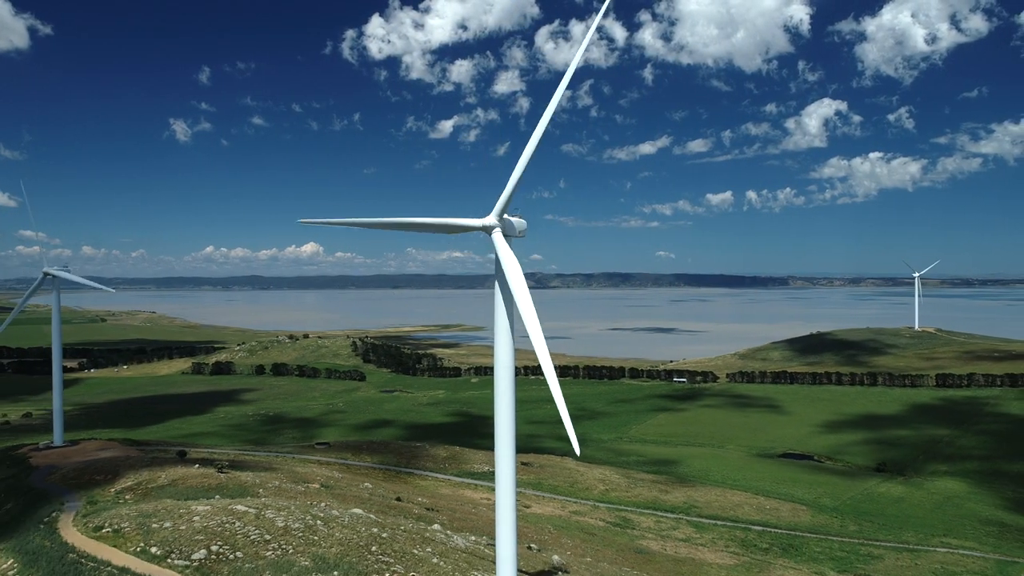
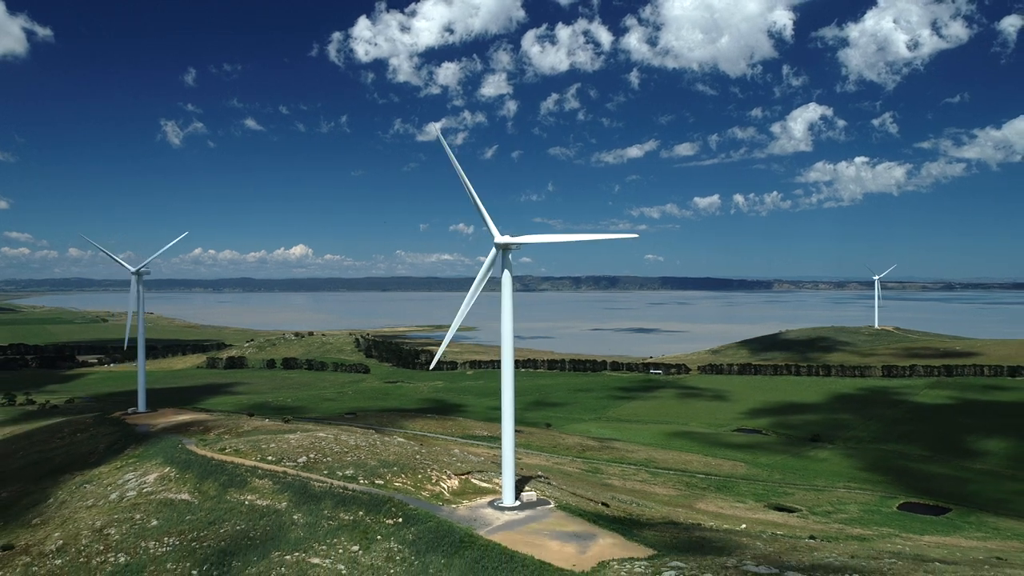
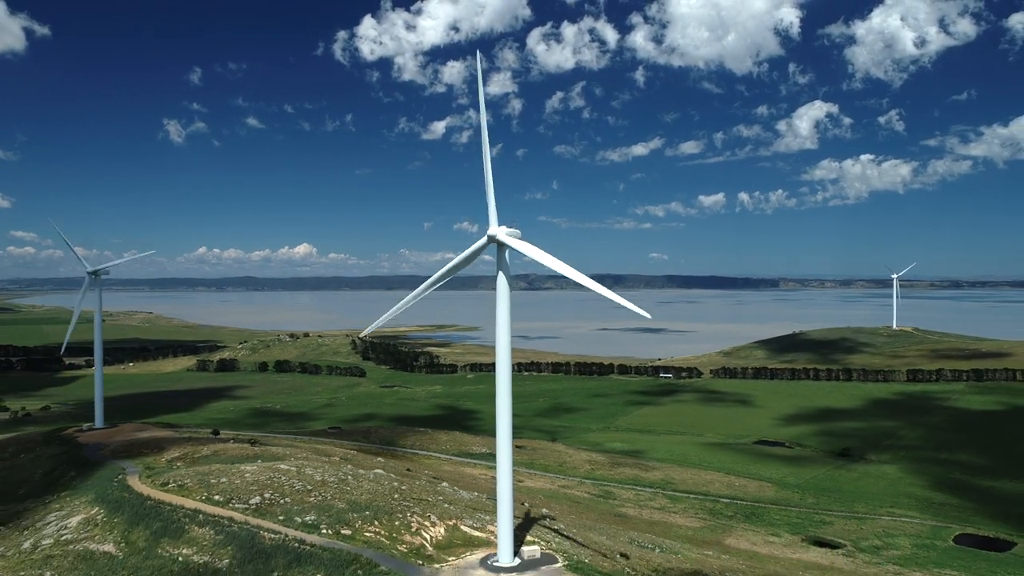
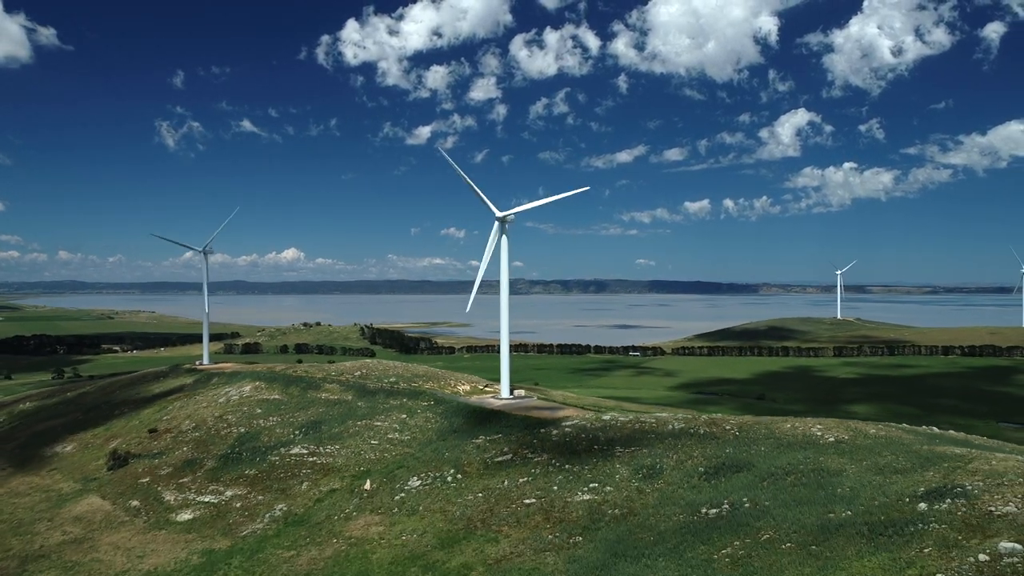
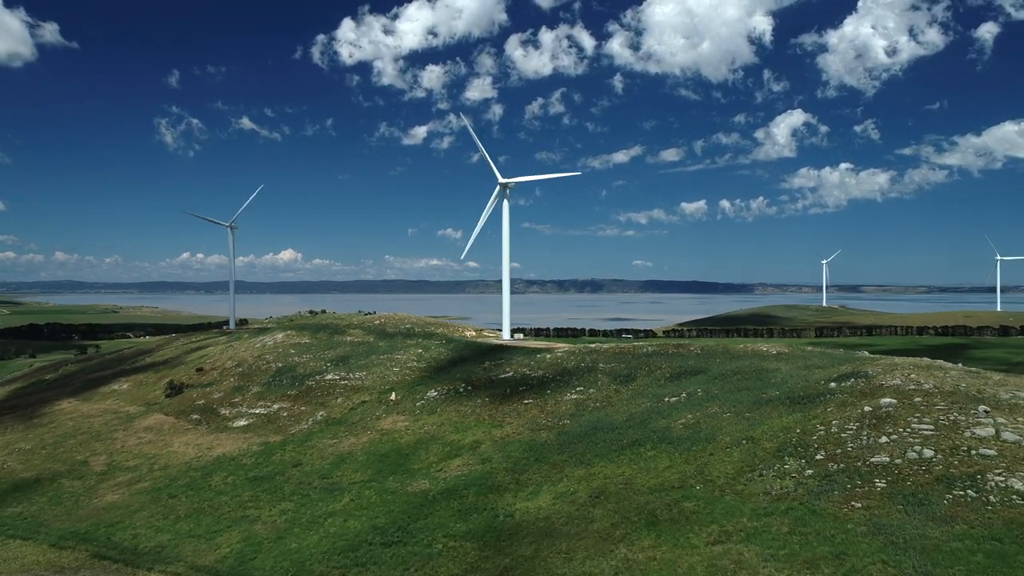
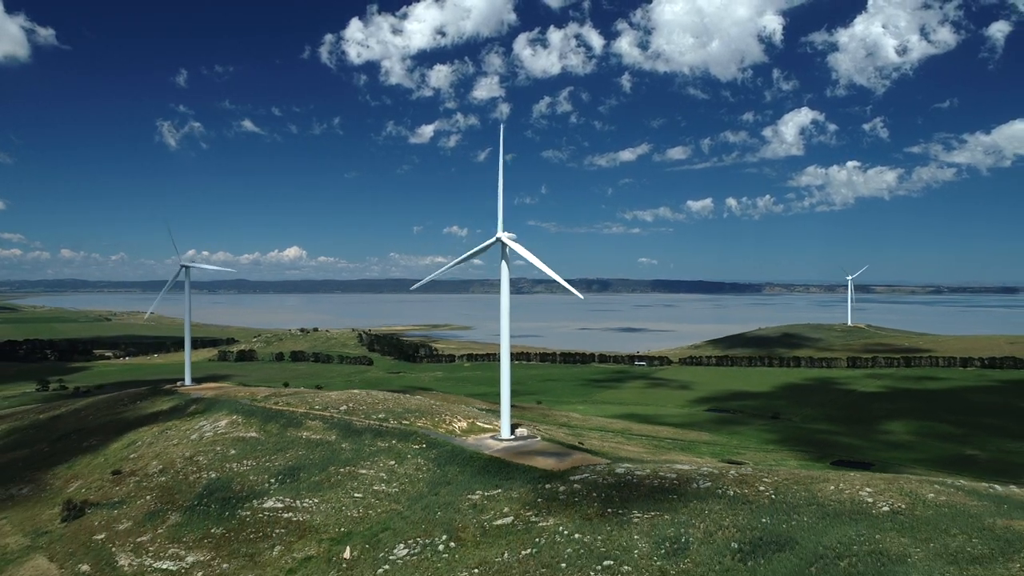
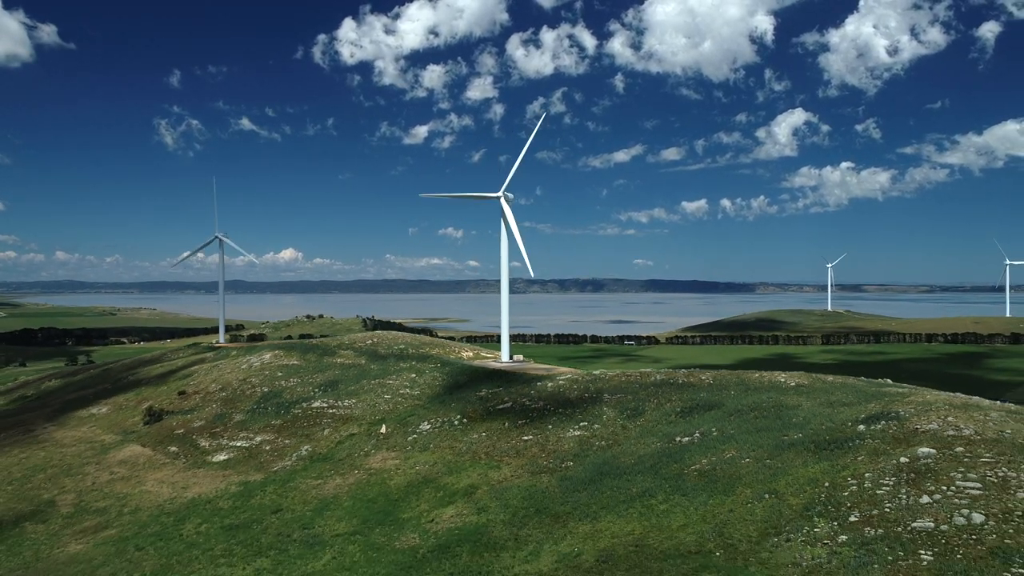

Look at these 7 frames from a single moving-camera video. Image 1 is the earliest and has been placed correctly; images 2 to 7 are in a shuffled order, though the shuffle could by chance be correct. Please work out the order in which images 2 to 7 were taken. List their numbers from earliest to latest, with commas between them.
3, 2, 6, 4, 7, 5
